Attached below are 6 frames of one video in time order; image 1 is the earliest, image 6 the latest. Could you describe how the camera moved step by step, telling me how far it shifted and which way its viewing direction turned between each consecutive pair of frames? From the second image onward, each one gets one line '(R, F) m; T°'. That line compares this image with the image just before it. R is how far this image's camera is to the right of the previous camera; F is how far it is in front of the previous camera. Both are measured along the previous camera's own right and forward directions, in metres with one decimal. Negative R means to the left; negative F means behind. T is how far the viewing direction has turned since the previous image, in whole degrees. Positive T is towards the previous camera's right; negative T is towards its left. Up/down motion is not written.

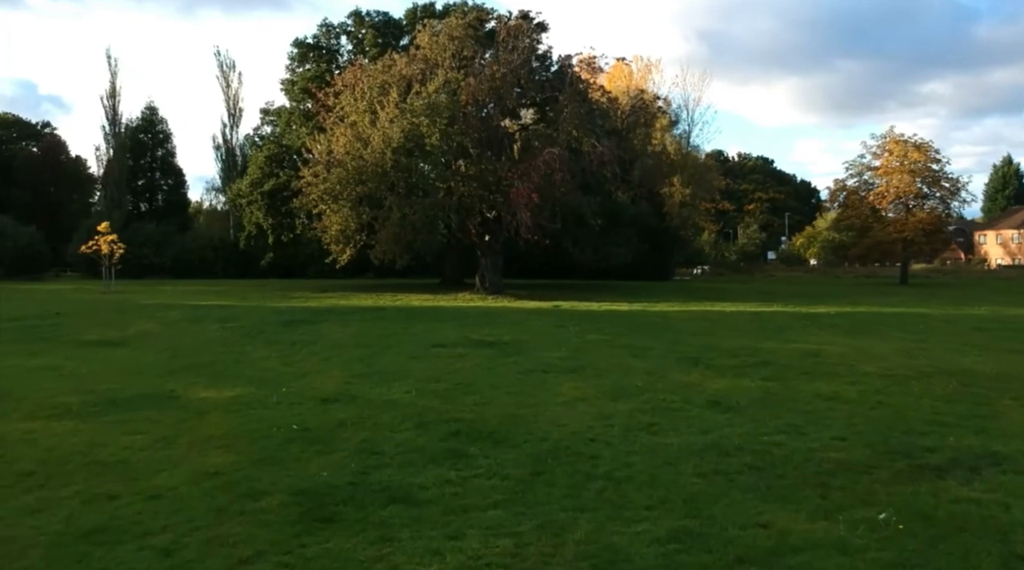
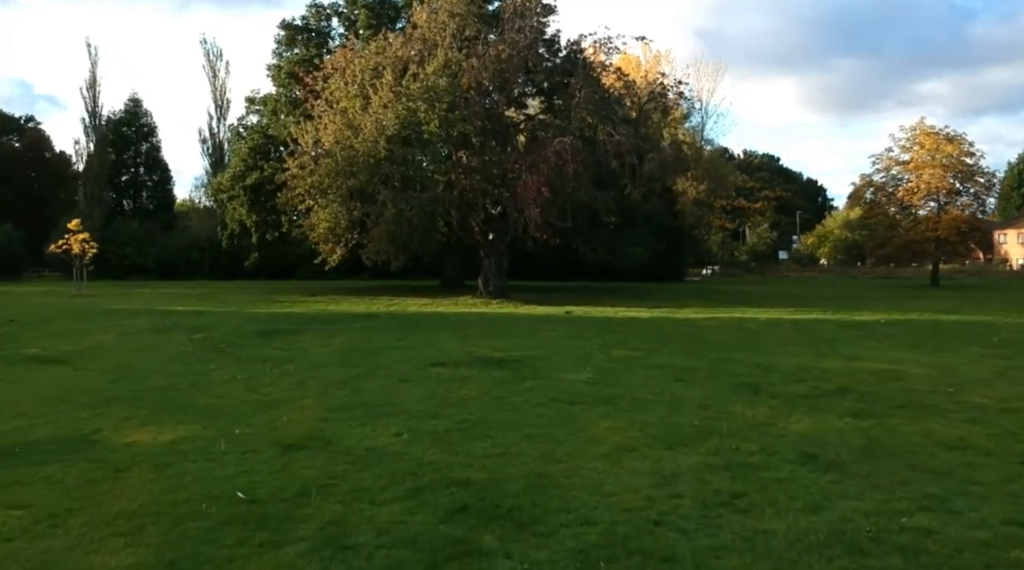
(-0.3, +3.3) m; 0°
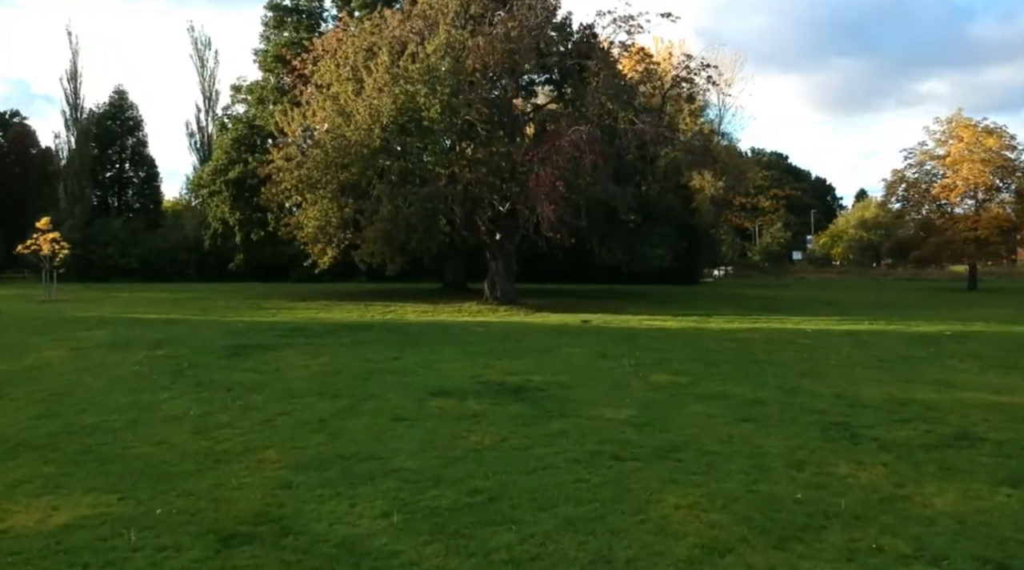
(-0.3, +3.2) m; 0°
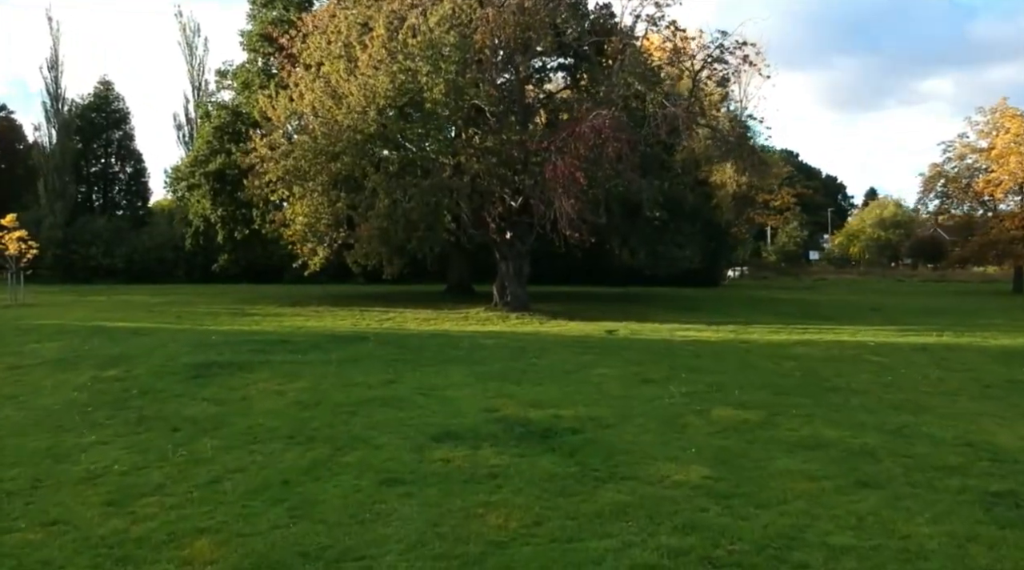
(-0.3, +3.2) m; 0°
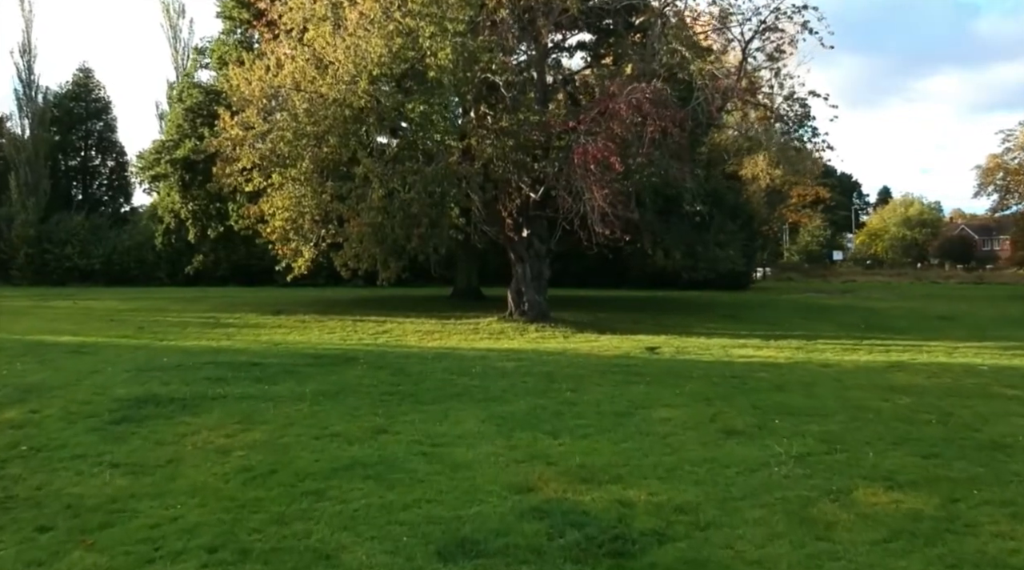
(-0.3, +4.1) m; 0°
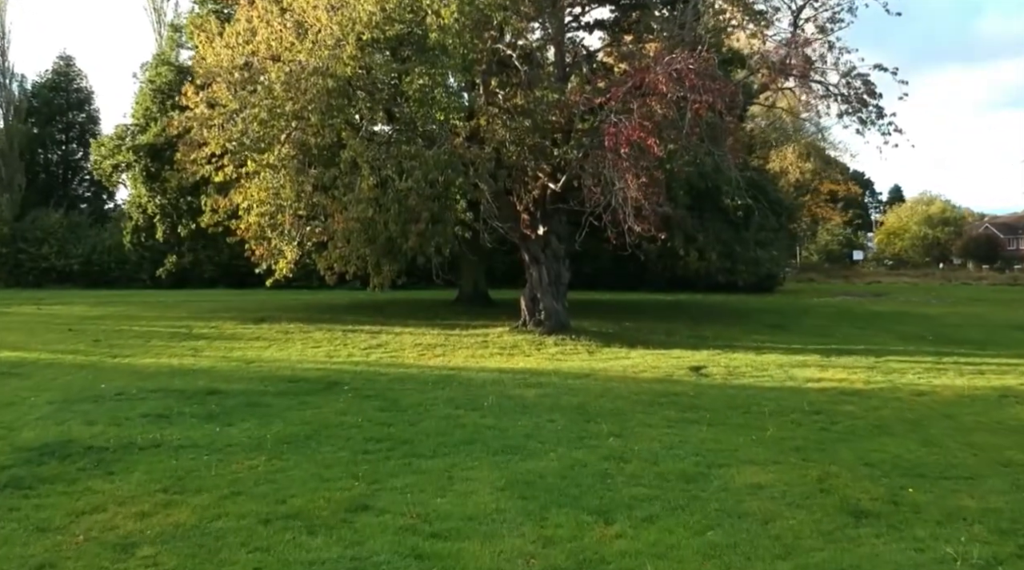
(-0.2, +3.2) m; 0°
